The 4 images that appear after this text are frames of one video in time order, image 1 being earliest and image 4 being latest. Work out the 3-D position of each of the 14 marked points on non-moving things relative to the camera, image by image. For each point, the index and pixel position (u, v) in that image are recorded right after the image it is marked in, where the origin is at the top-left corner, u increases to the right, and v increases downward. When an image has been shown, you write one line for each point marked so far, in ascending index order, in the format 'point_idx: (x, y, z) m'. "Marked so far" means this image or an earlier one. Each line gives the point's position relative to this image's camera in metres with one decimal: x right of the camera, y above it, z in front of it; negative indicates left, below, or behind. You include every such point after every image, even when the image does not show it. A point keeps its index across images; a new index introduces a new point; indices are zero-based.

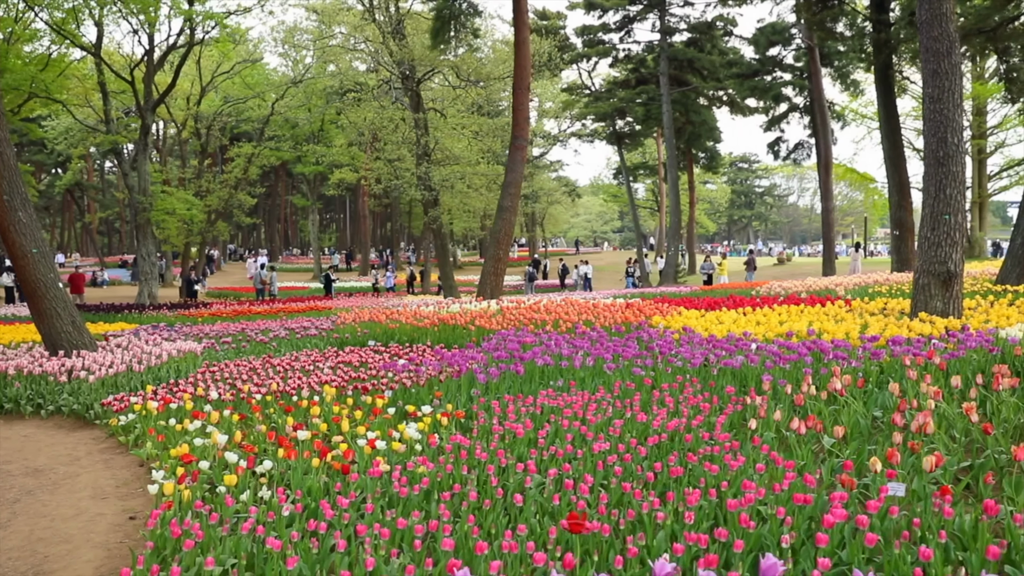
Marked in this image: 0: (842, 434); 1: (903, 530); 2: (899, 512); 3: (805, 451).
0: (+1.7, -0.7, +3.7) m
1: (+1.3, -0.8, +2.5) m
2: (+1.4, -0.8, +2.6) m
3: (+1.4, -0.8, +3.5) m
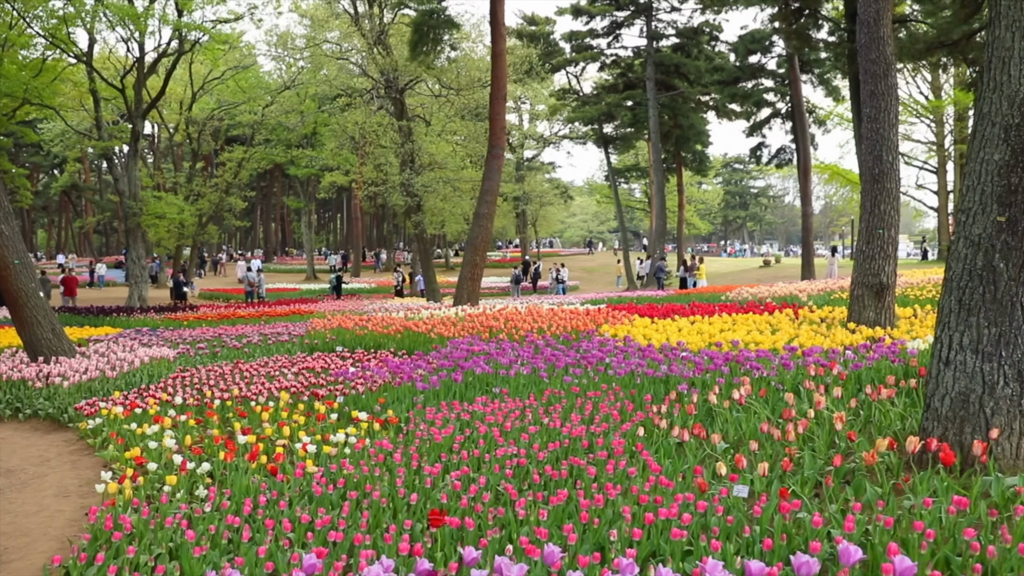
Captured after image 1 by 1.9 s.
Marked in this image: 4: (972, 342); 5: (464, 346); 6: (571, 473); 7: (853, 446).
0: (+1.2, -0.9, +4.2) m
1: (+0.8, -0.9, +2.9) m
2: (+0.9, -0.9, +3.1) m
3: (+0.9, -0.9, +3.9) m
4: (+2.5, -0.3, +4.0) m
5: (-0.5, -0.6, +7.7) m
6: (+0.3, -0.9, +3.8) m
7: (+1.9, -0.9, +4.1) m
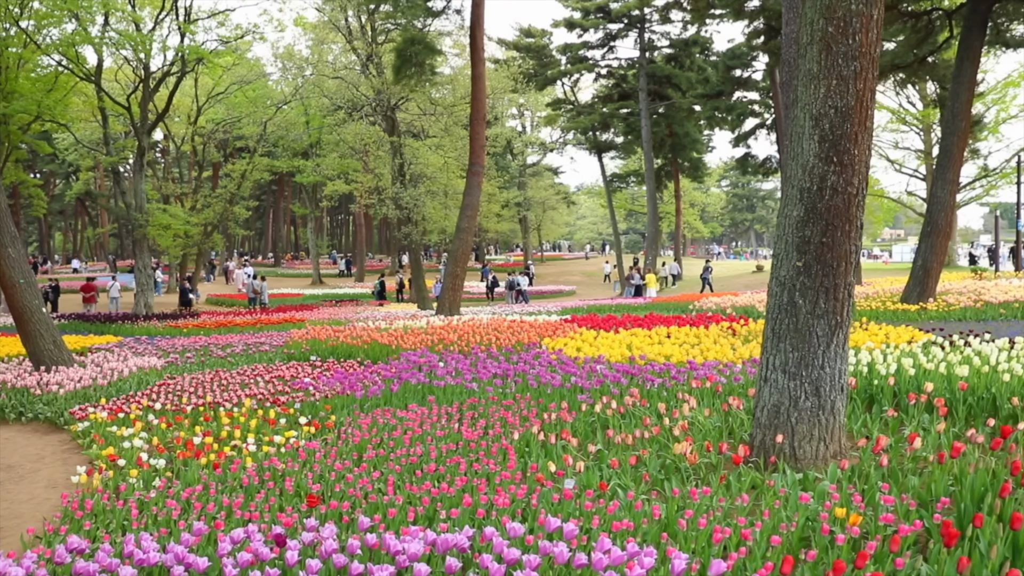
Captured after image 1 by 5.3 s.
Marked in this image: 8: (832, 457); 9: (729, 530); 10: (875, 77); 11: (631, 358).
0: (+0.5, -1.1, +5.1) m
1: (+0.1, -1.1, +3.8) m
2: (+0.1, -1.1, +4.0) m
3: (+0.2, -1.1, +4.9) m
4: (+1.8, -0.5, +4.9) m
5: (-1.1, -0.8, +8.7) m
6: (-0.4, -1.2, +4.8) m
7: (+1.2, -1.1, +5.0) m
8: (+2.1, -1.1, +4.8) m
9: (+0.9, -1.0, +3.2) m
10: (+2.3, +1.3, +4.7) m
11: (+1.3, -0.8, +8.1) m
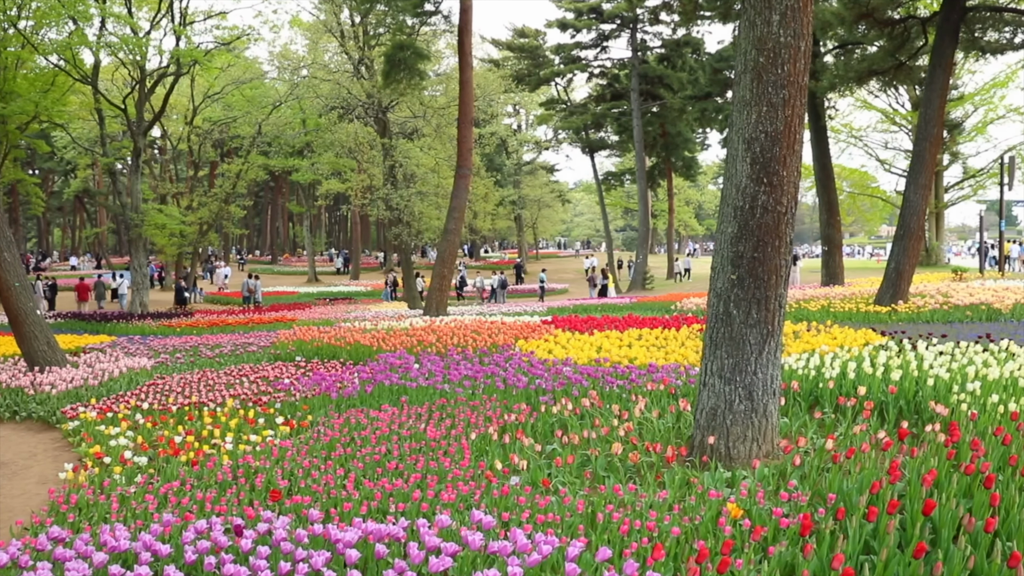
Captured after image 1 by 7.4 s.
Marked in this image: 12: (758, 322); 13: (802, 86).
0: (+0.1, -1.1, +5.5) m
1: (-0.2, -1.2, +4.2) m
2: (-0.2, -1.2, +4.4) m
3: (-0.2, -1.2, +5.2) m
4: (+1.5, -0.6, +5.3) m
5: (-1.5, -0.9, +9.1) m
6: (-0.7, -1.2, +5.2) m
7: (+0.9, -1.2, +5.4) m
8: (+1.7, -1.2, +5.2) m
9: (+0.6, -1.1, +3.6) m
10: (+2.0, +1.3, +5.1) m
11: (+1.0, -0.8, +8.5) m
12: (+1.7, -0.2, +5.1) m
13: (+2.0, +1.4, +5.1) m
